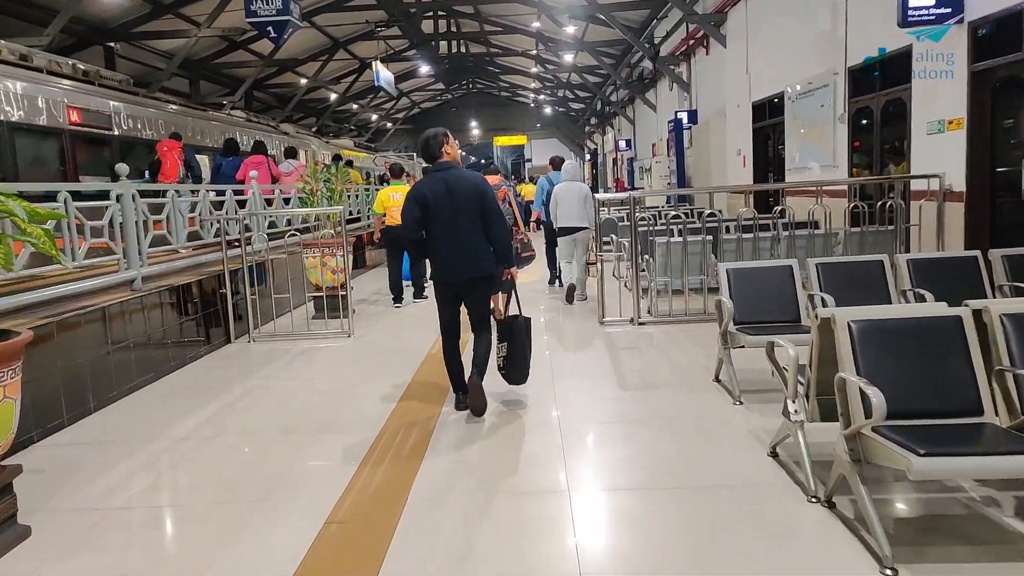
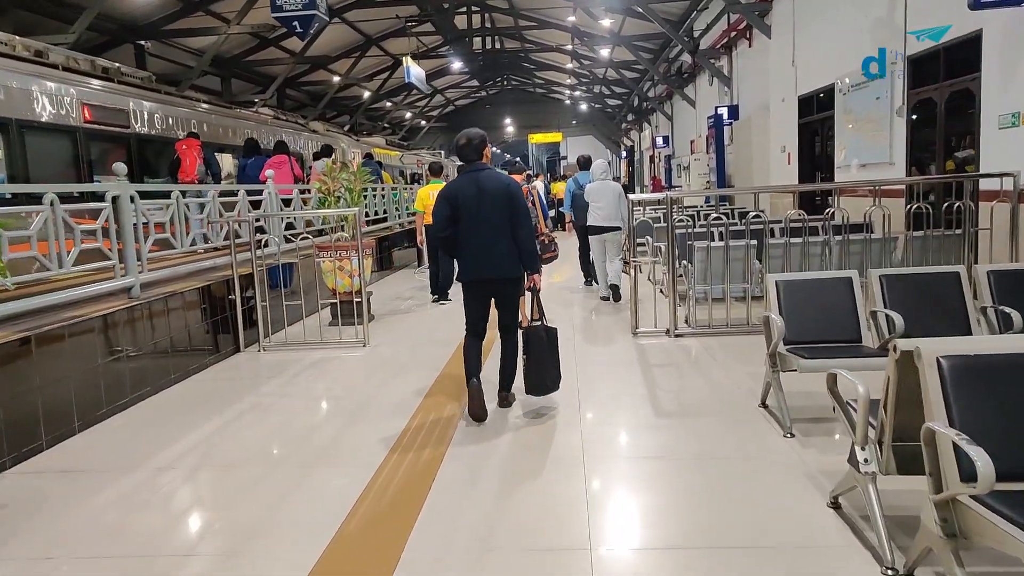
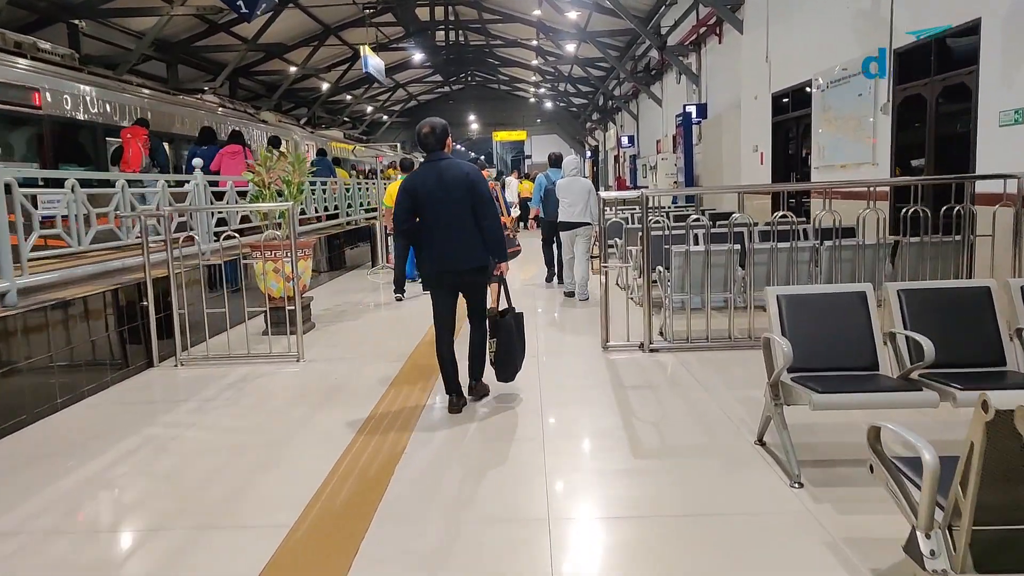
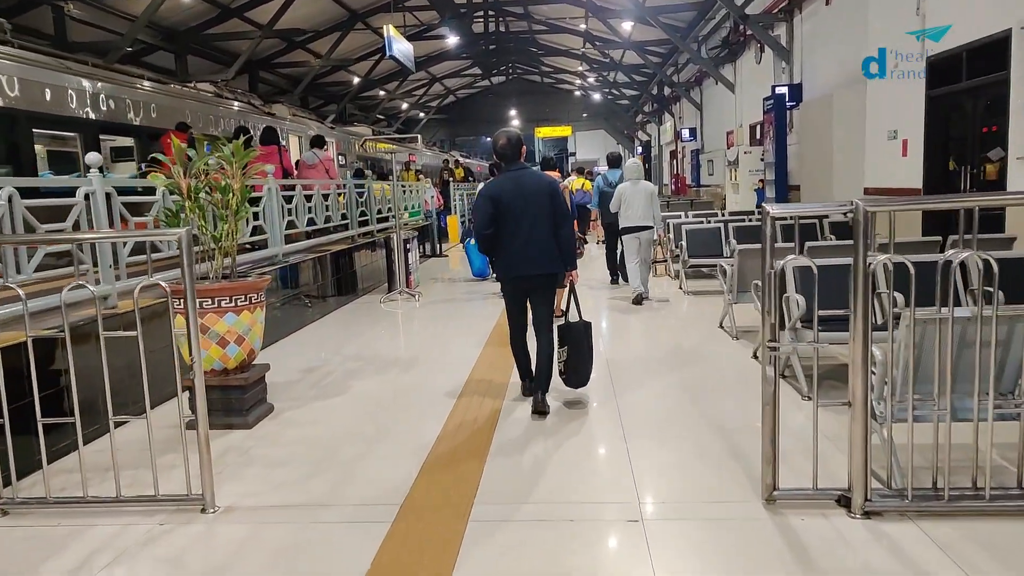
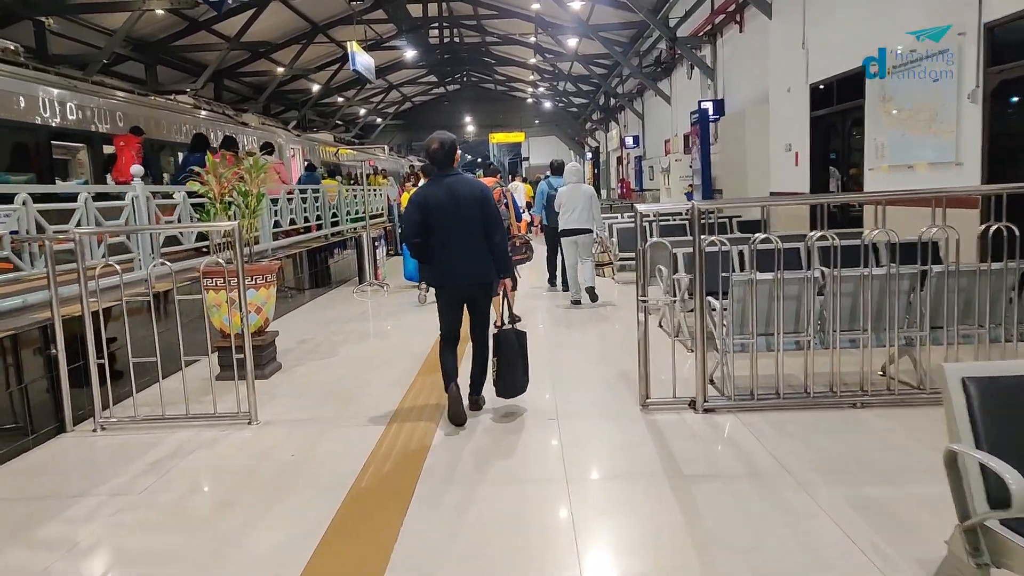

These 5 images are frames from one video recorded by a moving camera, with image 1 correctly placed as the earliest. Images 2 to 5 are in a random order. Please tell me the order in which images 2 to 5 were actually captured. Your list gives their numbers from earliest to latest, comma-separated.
2, 3, 5, 4
